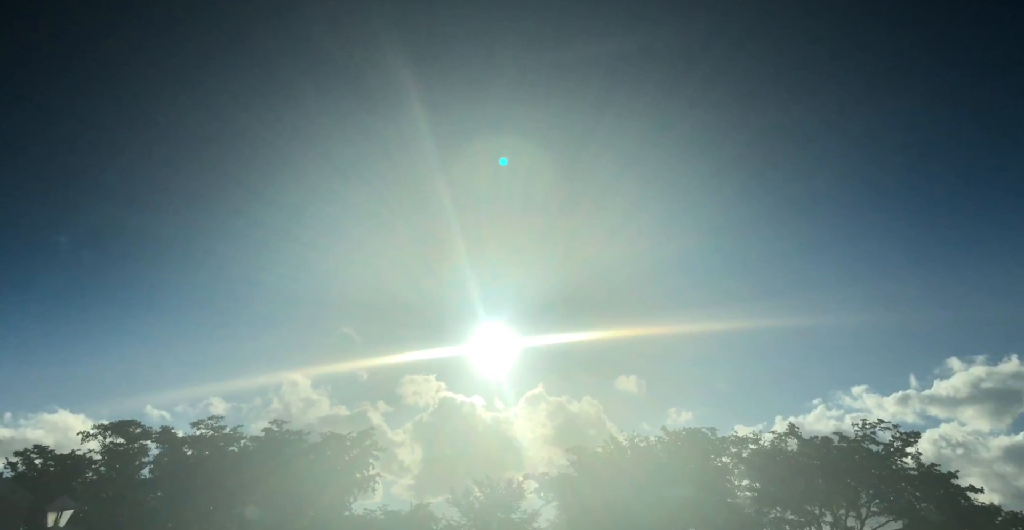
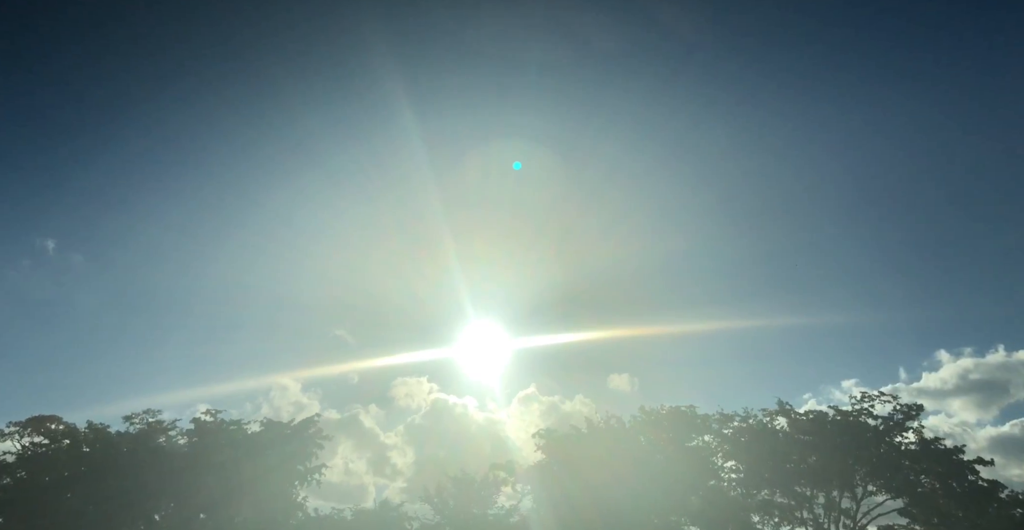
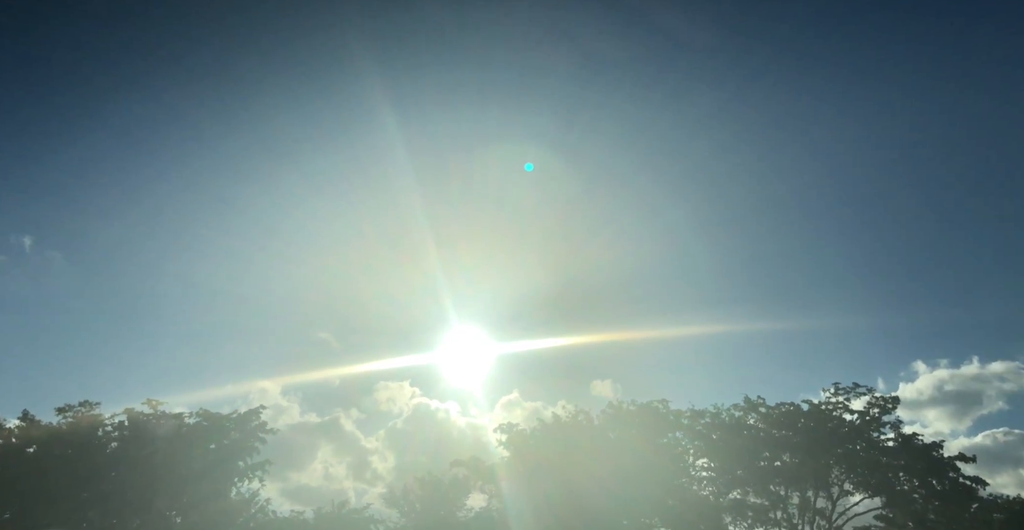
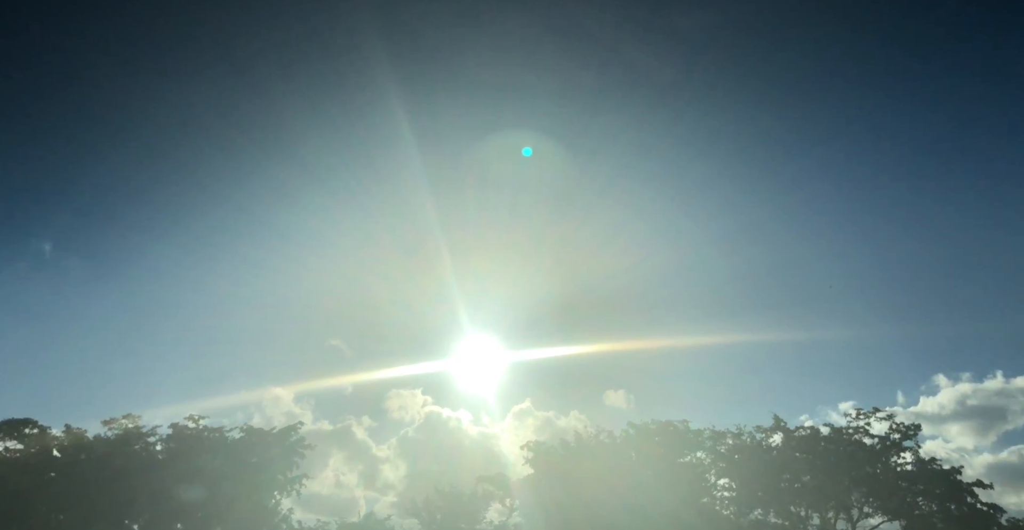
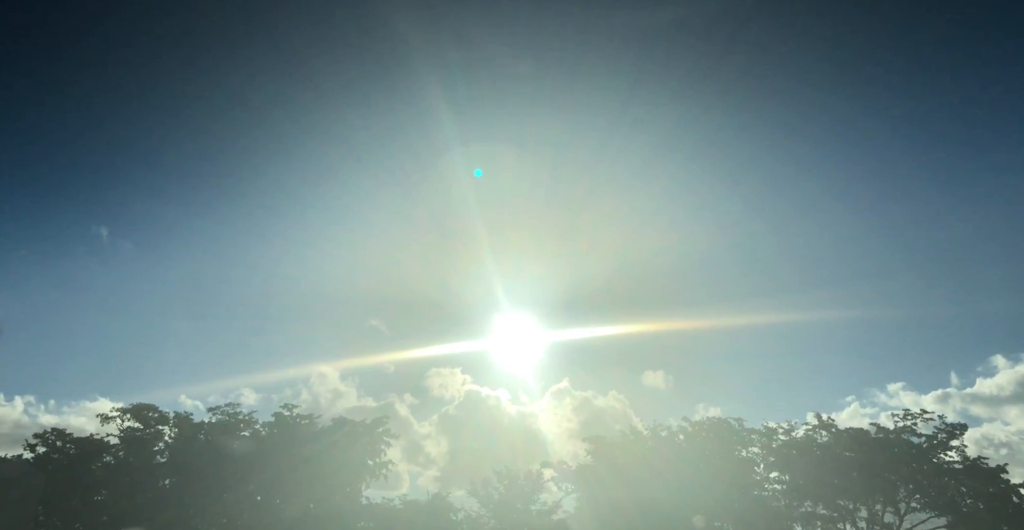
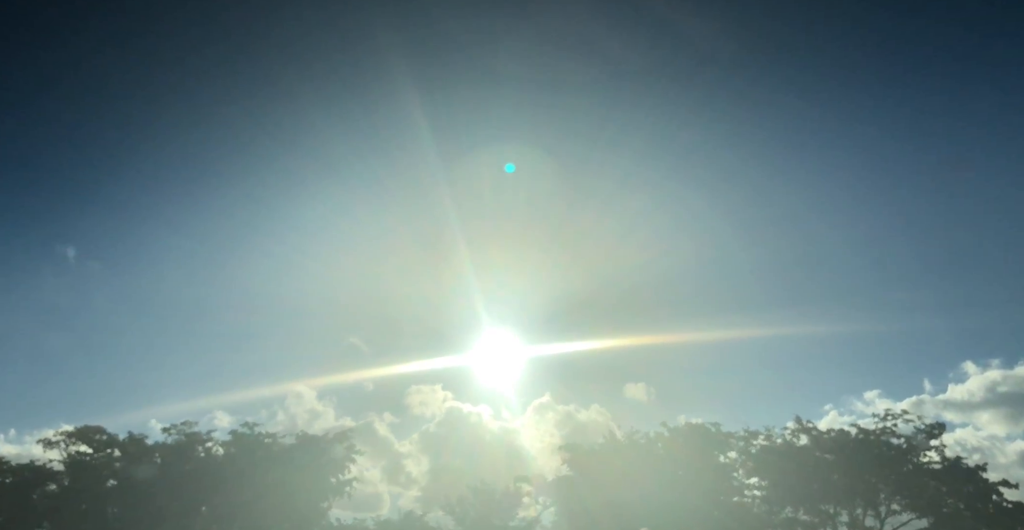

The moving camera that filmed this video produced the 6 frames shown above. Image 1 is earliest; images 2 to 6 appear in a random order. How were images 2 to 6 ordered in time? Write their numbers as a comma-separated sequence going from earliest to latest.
5, 6, 2, 4, 3
